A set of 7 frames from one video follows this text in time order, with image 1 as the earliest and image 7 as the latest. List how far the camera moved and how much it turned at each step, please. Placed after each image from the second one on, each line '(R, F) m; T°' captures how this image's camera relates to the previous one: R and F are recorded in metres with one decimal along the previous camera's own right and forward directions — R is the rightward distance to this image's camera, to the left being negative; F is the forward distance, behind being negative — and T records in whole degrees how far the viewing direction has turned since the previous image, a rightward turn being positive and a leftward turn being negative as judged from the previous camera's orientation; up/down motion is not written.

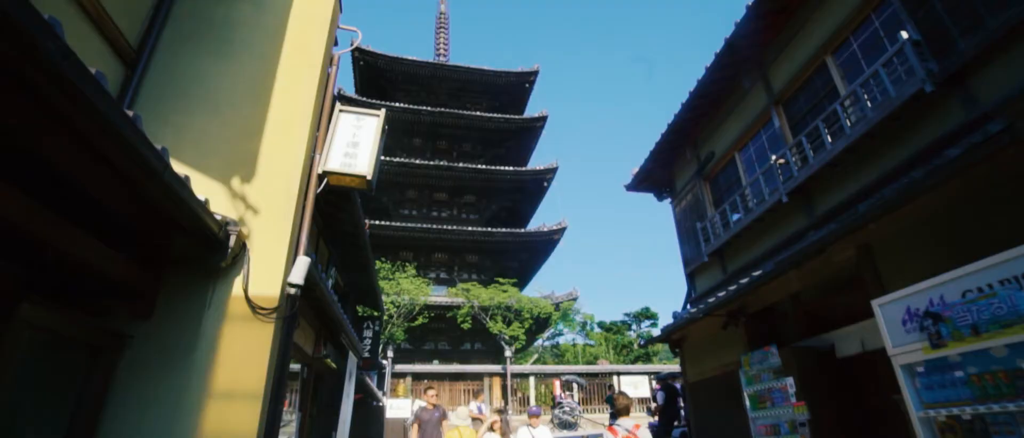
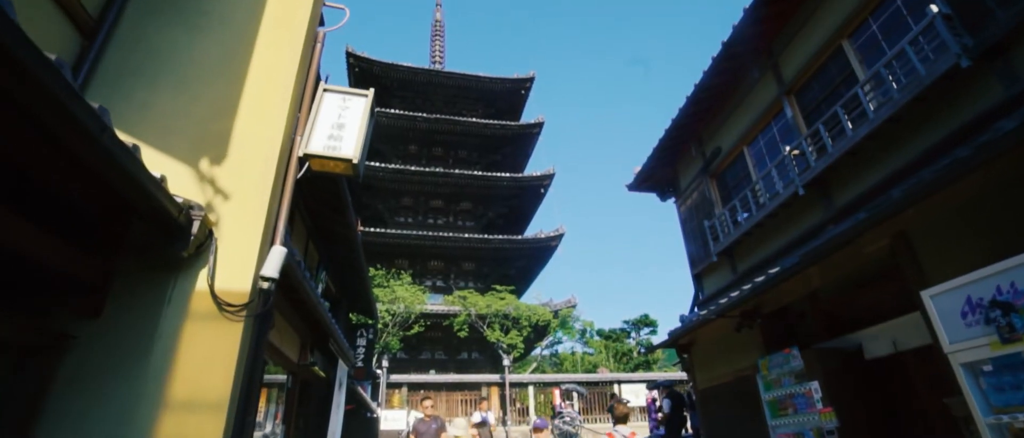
(-0.1, +0.5) m; 0°
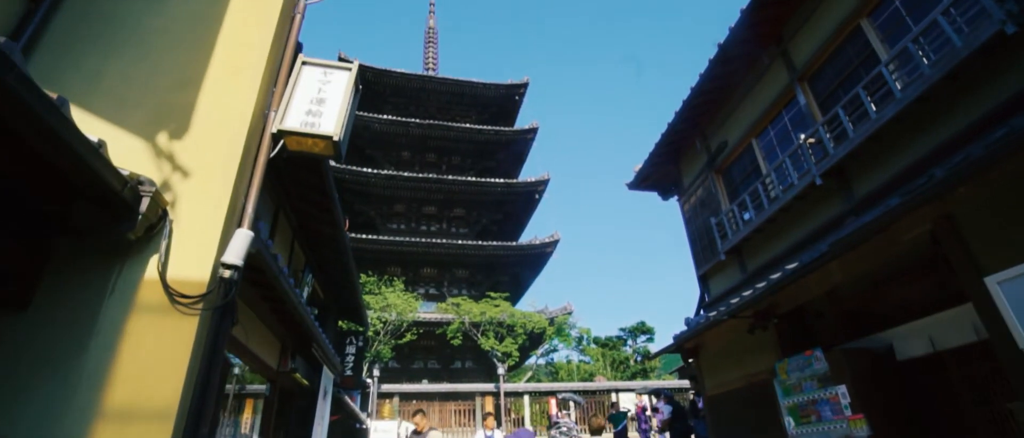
(-0.1, +0.5) m; +1°
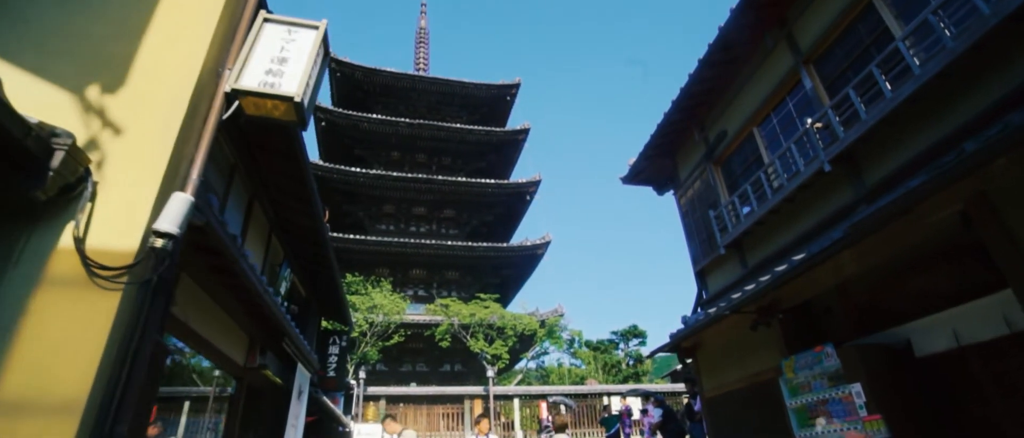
(0.0, +0.5) m; +1°
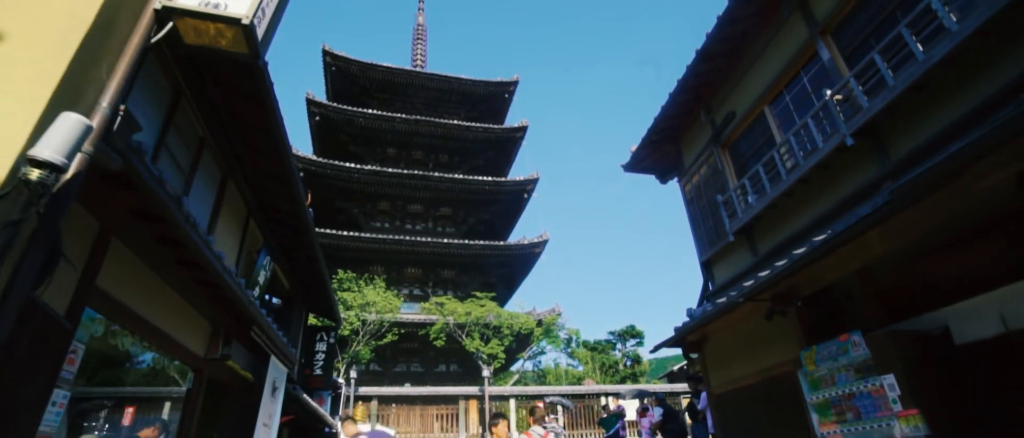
(+0.1, +0.6) m; 0°
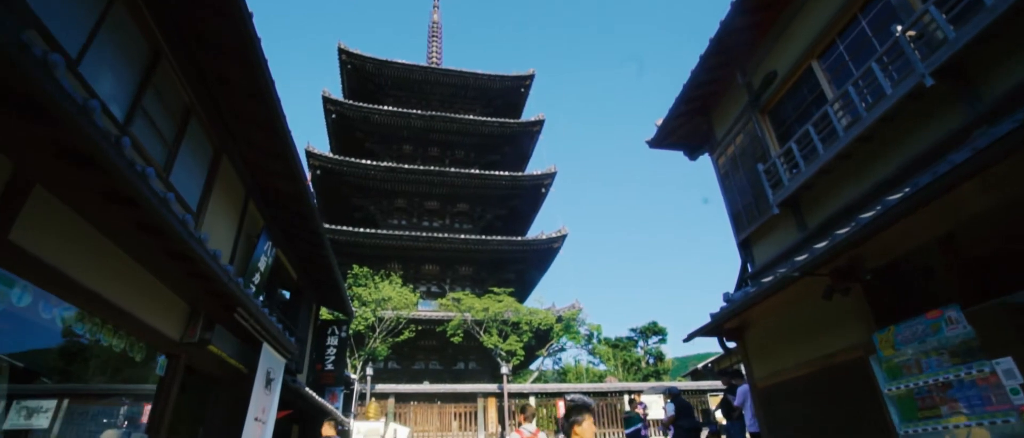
(0.0, +0.8) m; -2°
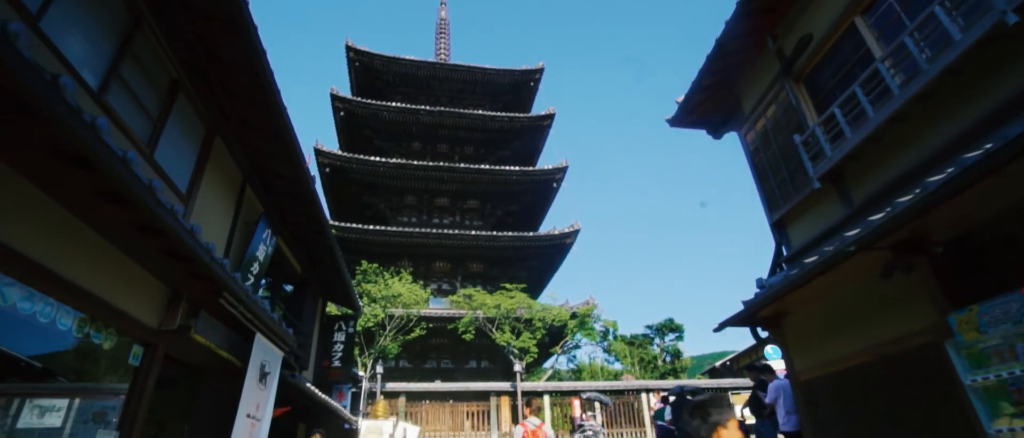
(0.0, +0.6) m; -1°
